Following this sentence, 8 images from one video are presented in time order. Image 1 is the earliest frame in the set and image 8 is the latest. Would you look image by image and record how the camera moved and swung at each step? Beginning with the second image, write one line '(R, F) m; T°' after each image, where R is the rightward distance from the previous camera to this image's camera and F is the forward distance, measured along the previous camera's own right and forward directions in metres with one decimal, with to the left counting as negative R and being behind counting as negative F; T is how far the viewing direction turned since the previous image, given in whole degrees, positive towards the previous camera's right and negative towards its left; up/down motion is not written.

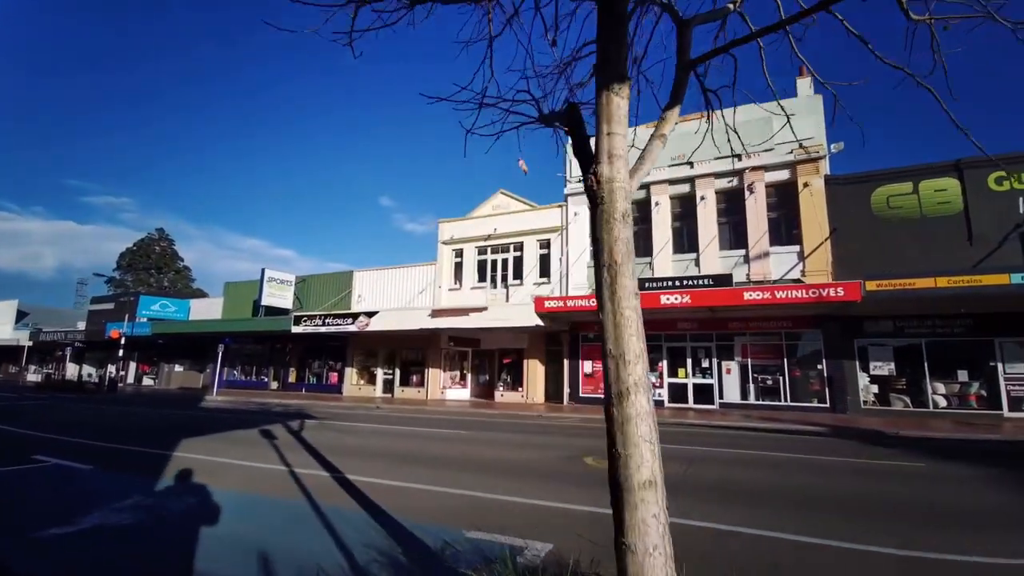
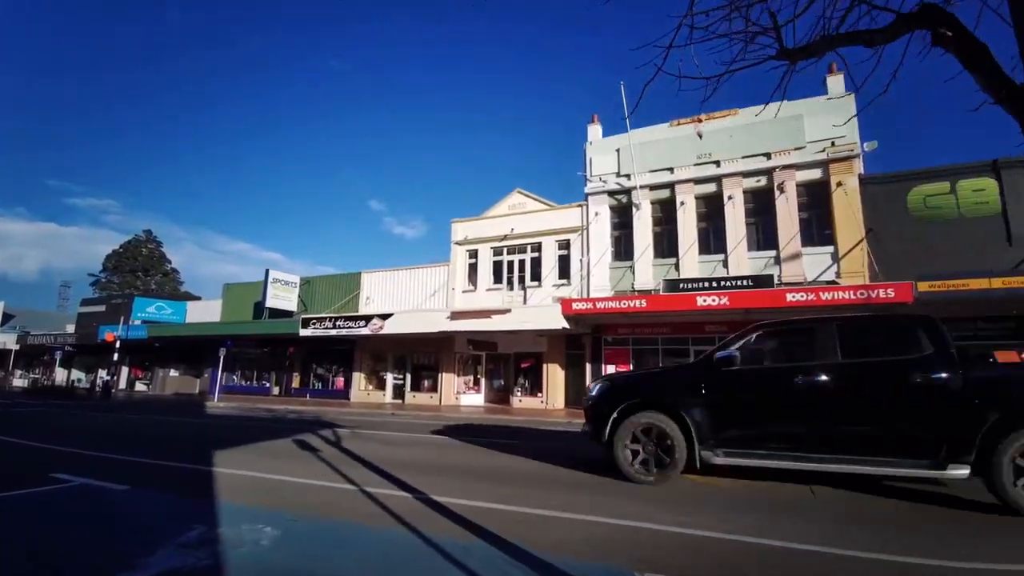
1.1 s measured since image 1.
(-1.0, +0.6) m; +1°
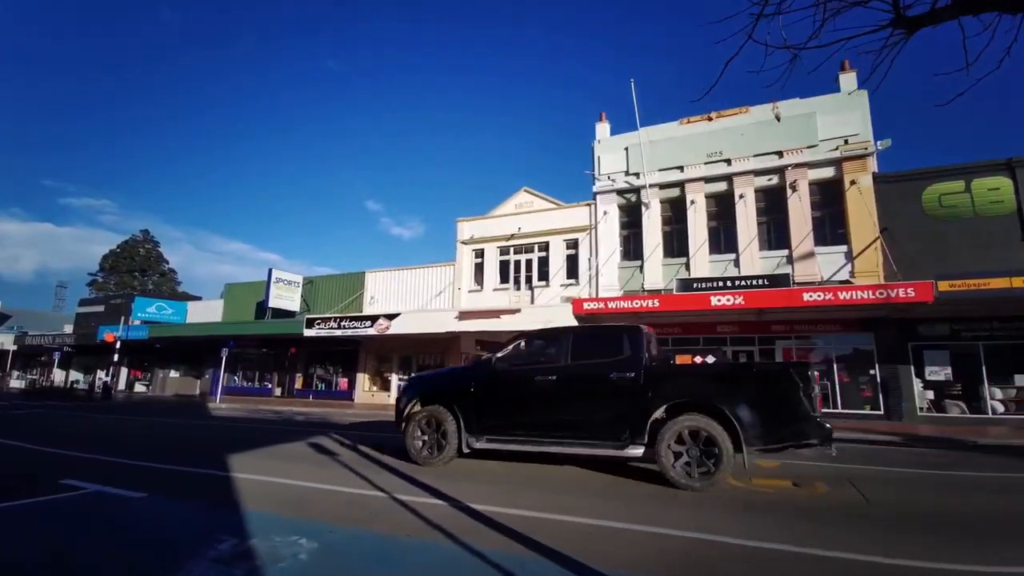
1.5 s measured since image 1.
(-0.3, +0.2) m; 0°
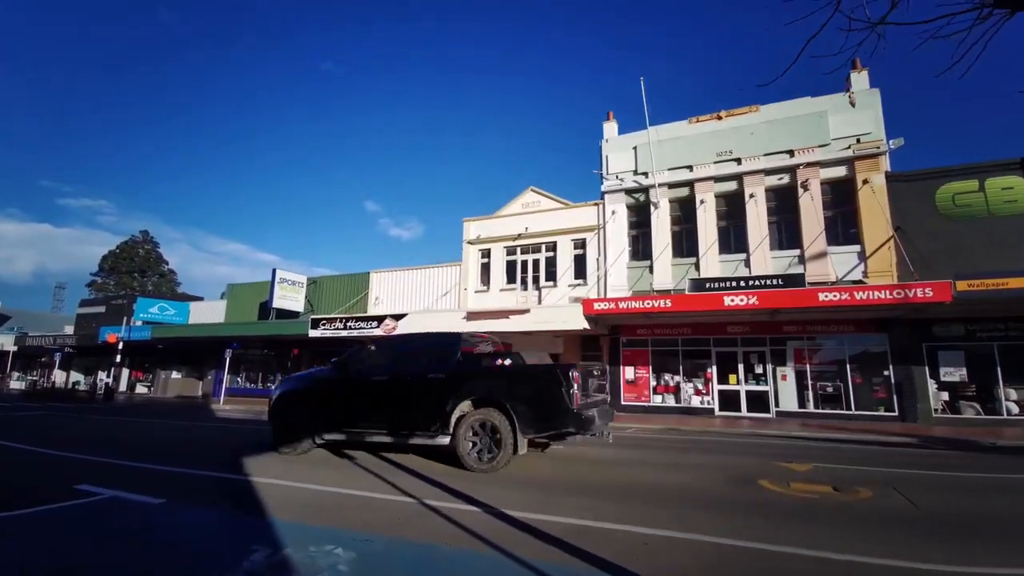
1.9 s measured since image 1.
(-0.3, +0.2) m; 0°
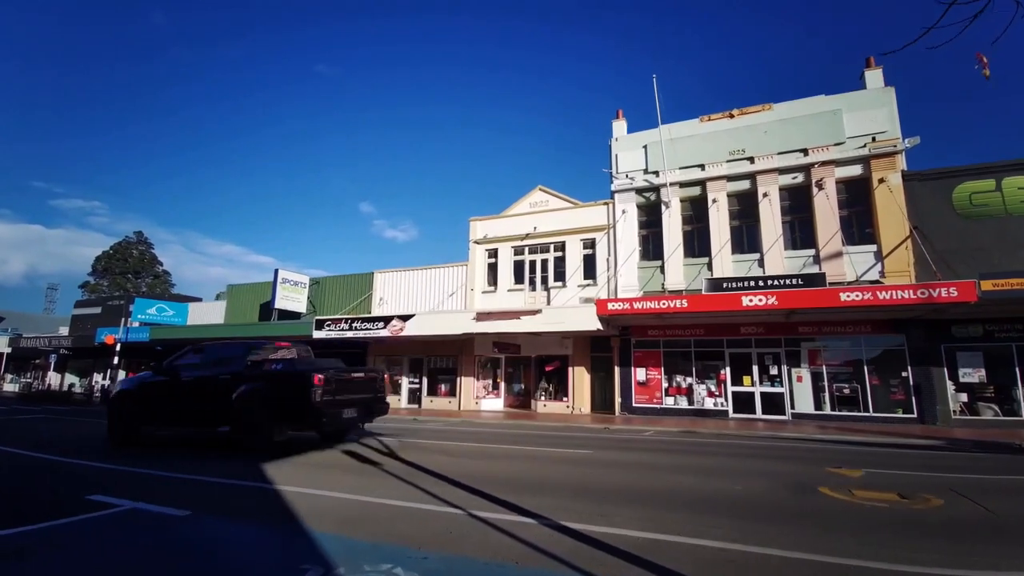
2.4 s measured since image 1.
(-0.5, +0.3) m; +1°
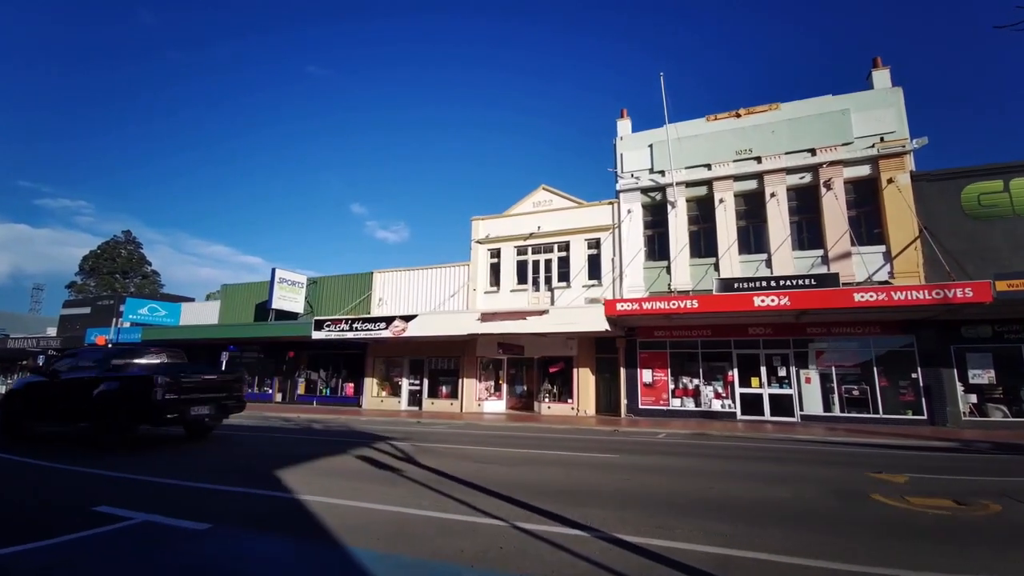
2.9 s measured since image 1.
(-0.4, +0.3) m; +1°
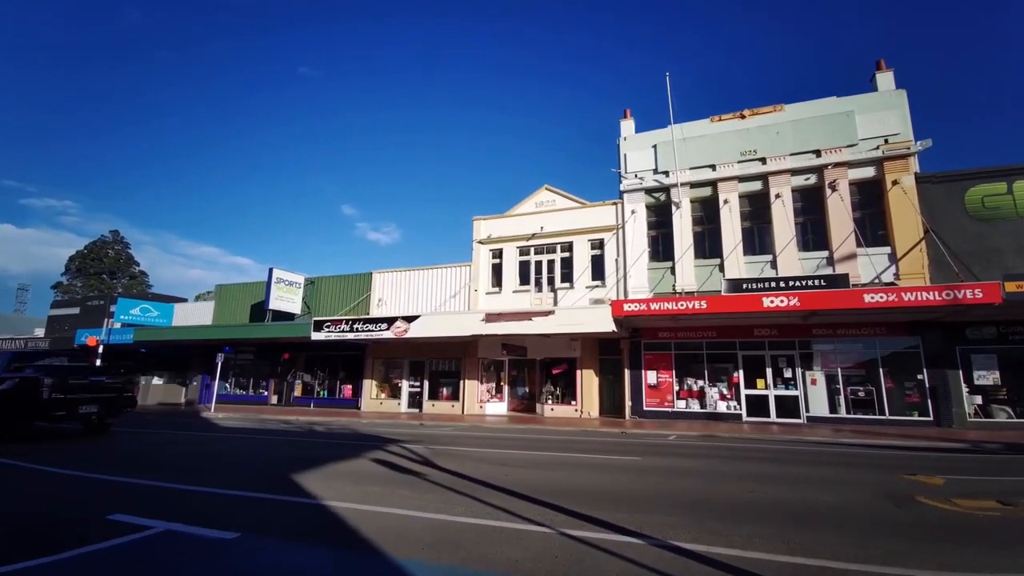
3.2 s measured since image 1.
(-0.4, +0.2) m; +1°
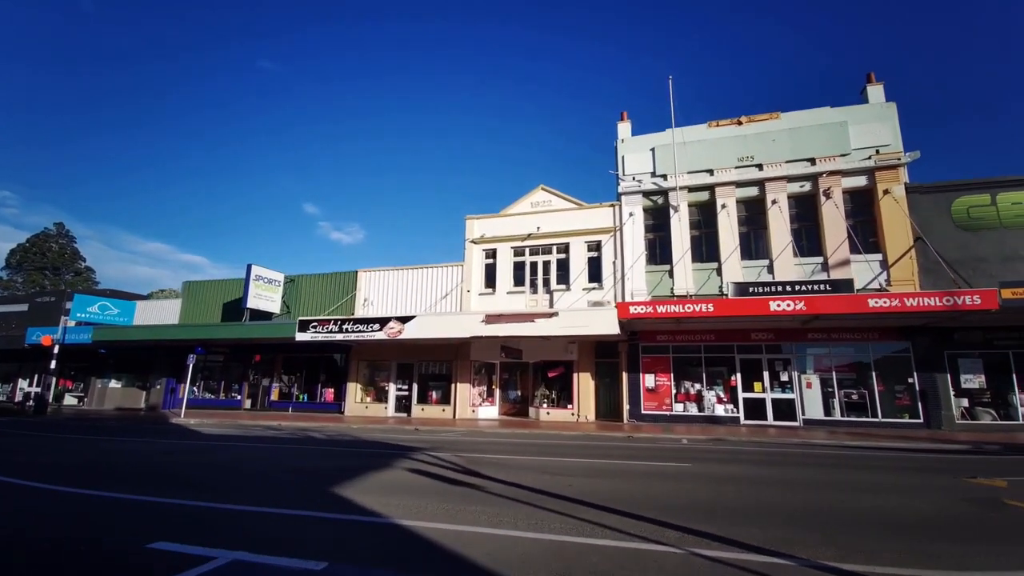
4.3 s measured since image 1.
(-1.1, +0.4) m; +4°
